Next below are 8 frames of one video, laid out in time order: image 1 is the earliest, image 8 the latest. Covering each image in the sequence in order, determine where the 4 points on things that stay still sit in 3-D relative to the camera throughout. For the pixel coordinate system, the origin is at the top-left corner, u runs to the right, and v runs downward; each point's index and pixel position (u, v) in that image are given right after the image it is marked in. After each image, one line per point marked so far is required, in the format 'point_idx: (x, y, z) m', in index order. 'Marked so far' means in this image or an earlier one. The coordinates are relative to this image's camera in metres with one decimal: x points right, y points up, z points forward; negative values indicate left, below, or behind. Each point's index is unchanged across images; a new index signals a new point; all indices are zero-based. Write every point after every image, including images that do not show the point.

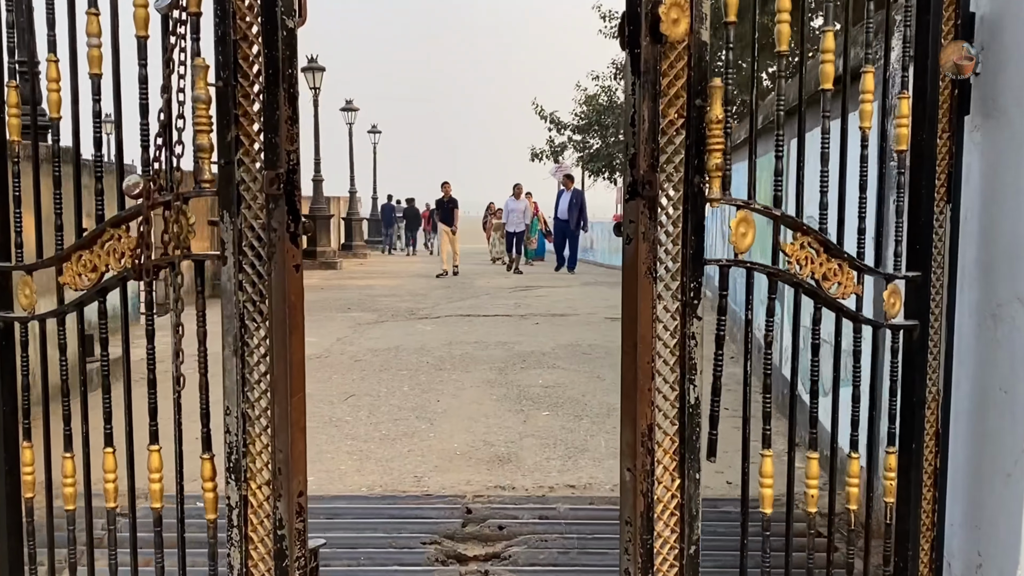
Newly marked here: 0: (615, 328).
0: (+1.0, -0.4, +9.7) m
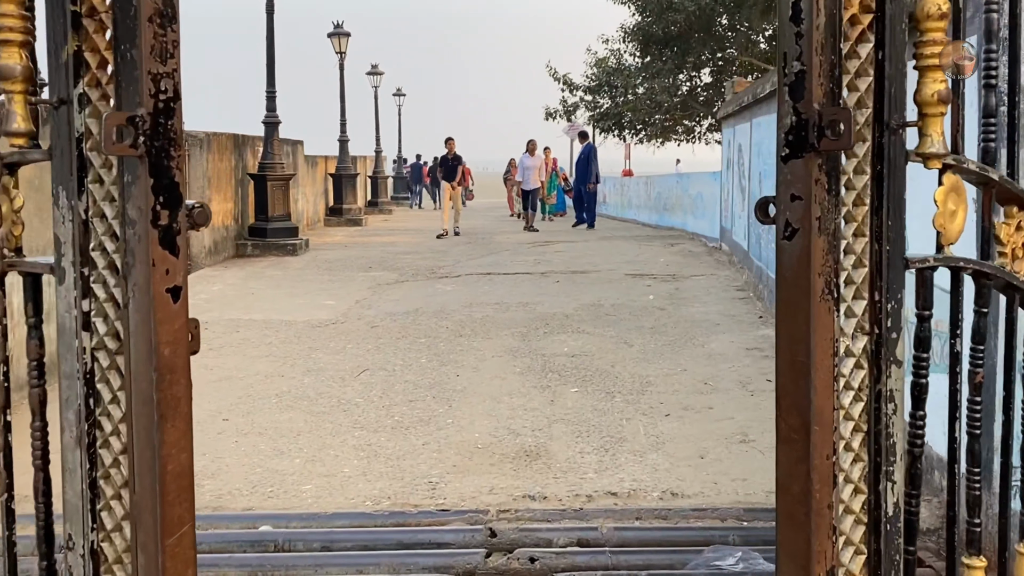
0: (+1.3, 0.0, +8.9) m
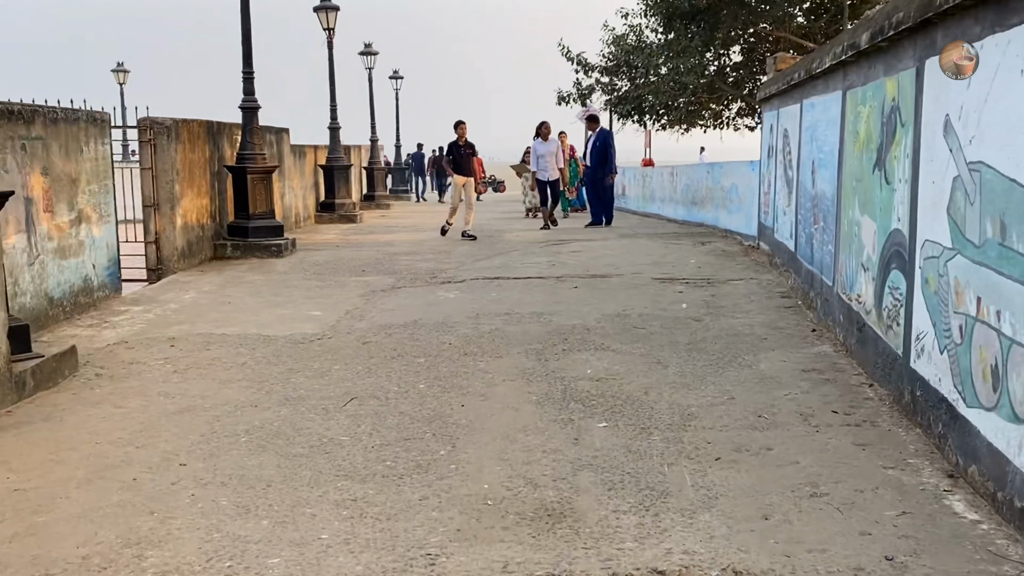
0: (+1.4, 0.0, +8.2) m
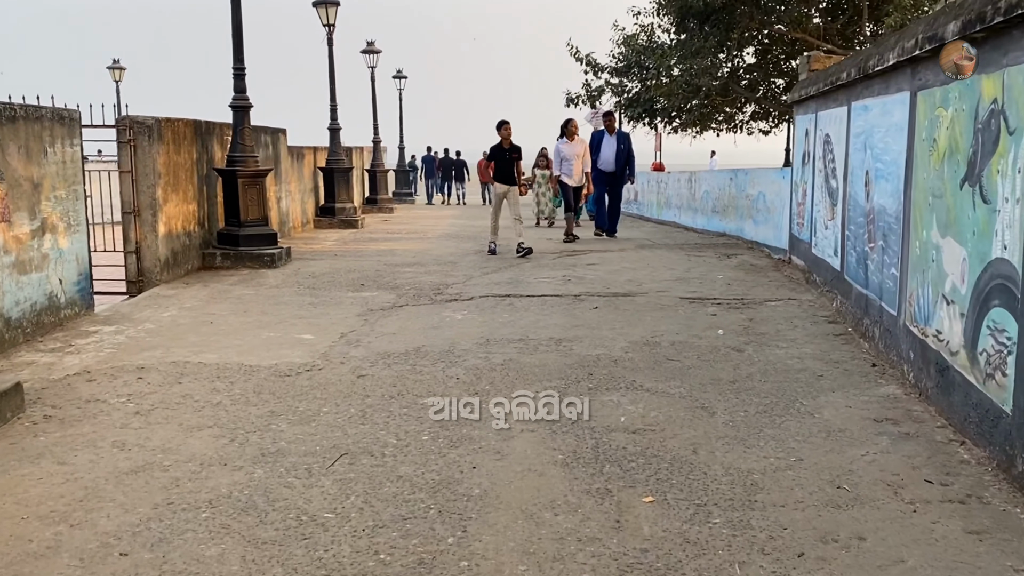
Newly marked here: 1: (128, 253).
0: (+1.5, -0.2, +7.4) m
1: (-3.6, +0.3, +8.9) m
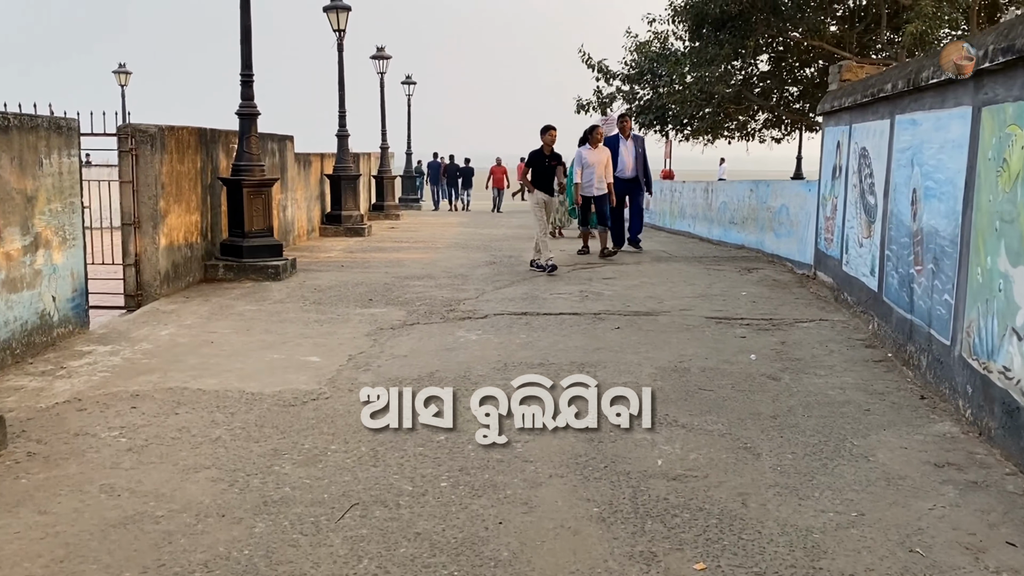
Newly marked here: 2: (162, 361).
0: (+1.6, -0.4, +7.0) m
1: (-3.5, +0.2, +8.5) m
2: (-2.4, -0.5, +6.3) m
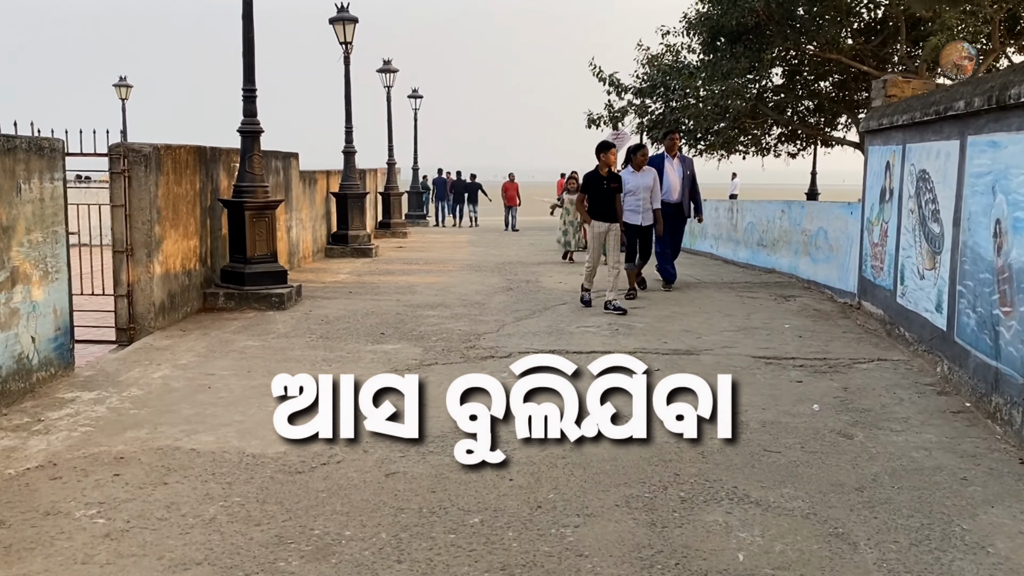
0: (+1.8, -0.6, +6.3) m
1: (-3.3, -0.1, +7.8) m
2: (-2.2, -0.7, +5.6) m
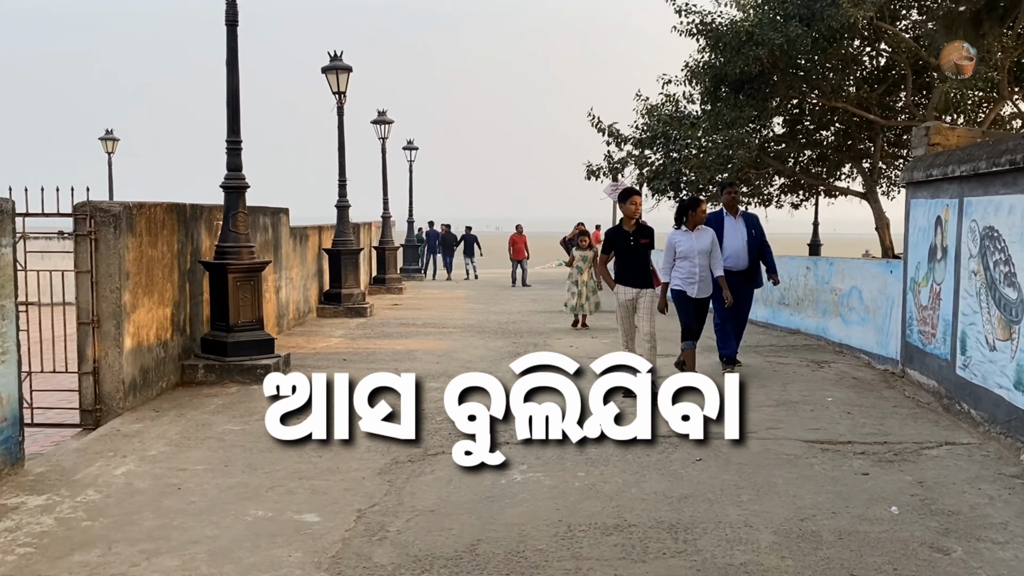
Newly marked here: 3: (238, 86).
0: (+1.9, -1.1, +5.4) m
1: (-3.2, -0.6, +7.0) m
2: (-2.0, -1.2, +4.7) m
3: (-2.5, +1.8, +8.6) m
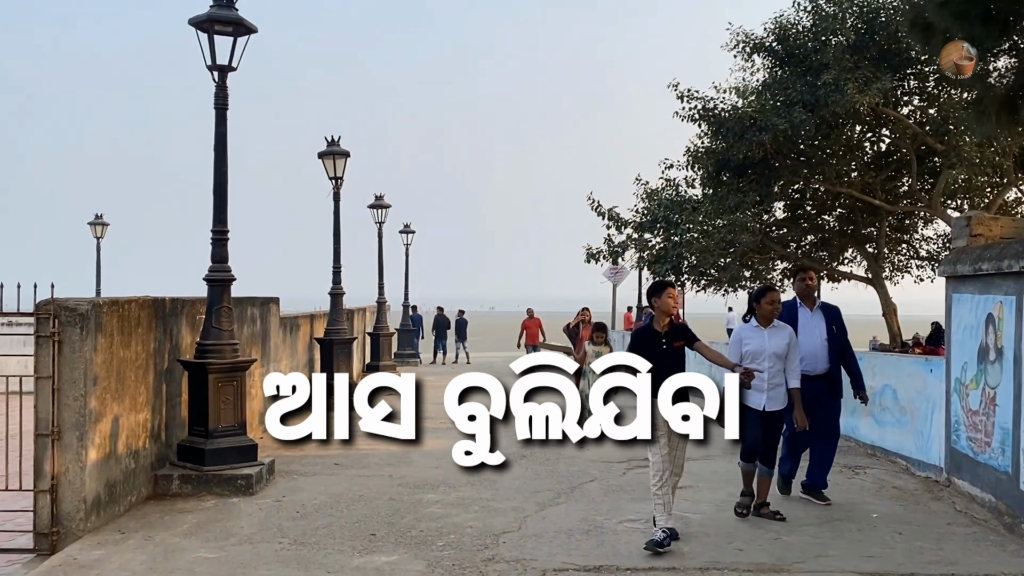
0: (+2.0, -1.6, +4.6) m
1: (-3.1, -1.3, +6.2) m
2: (-1.9, -1.7, +3.9) m
3: (-2.4, +1.0, +8.0) m
